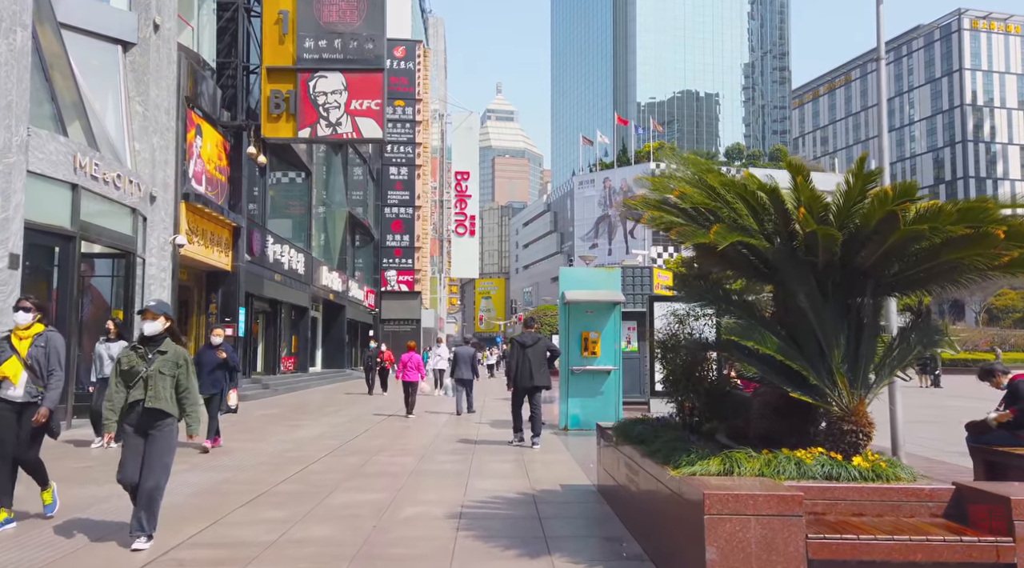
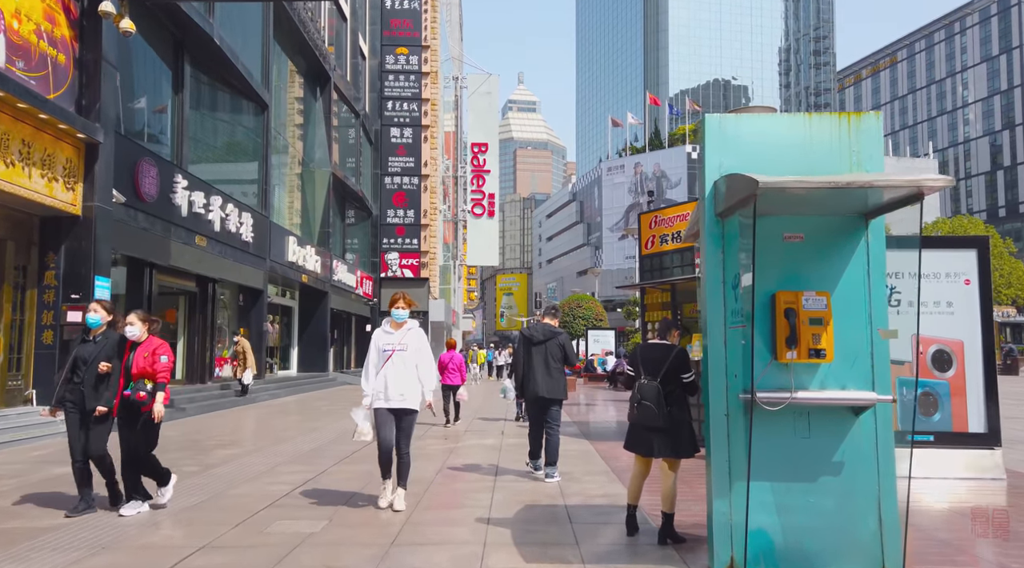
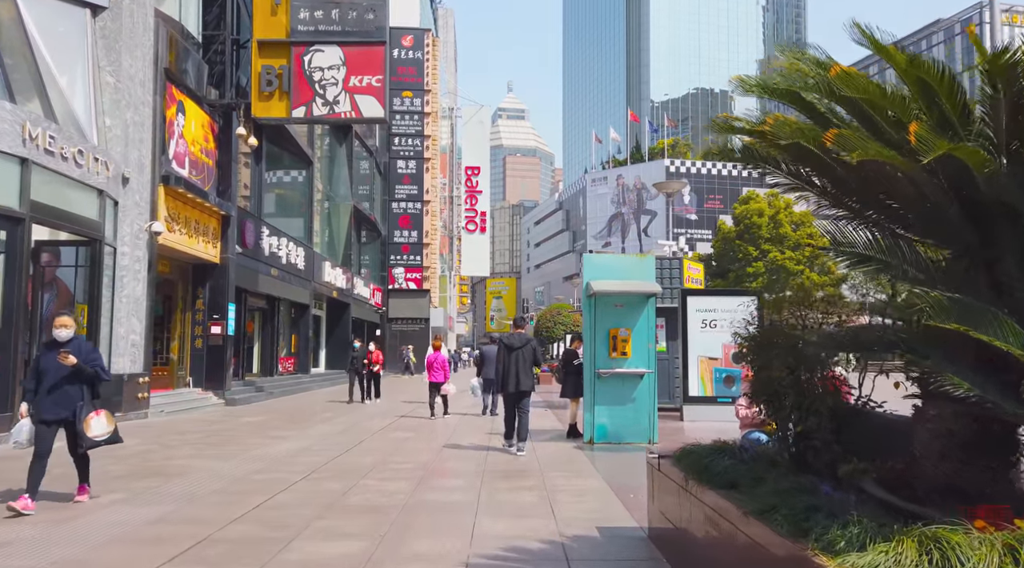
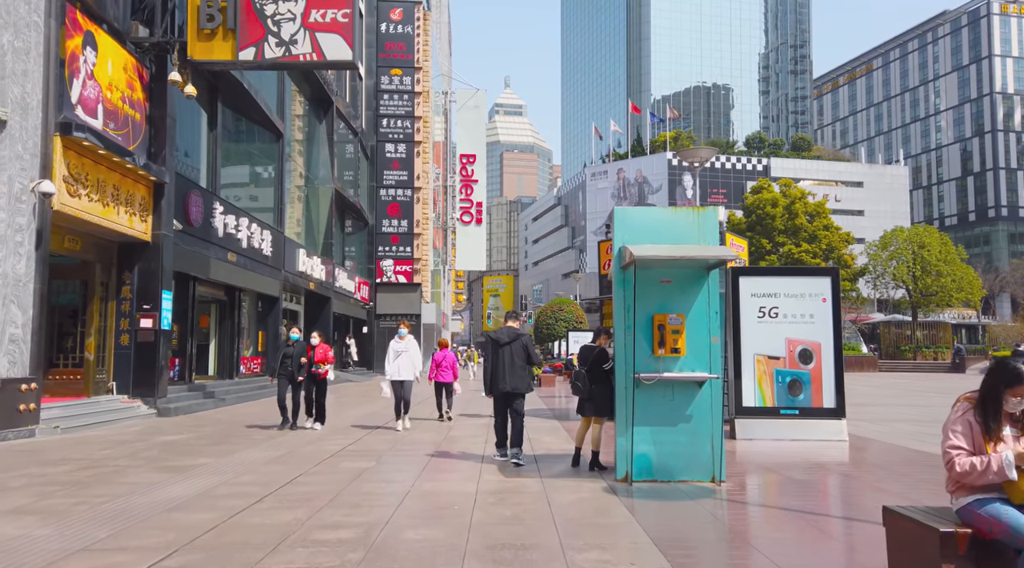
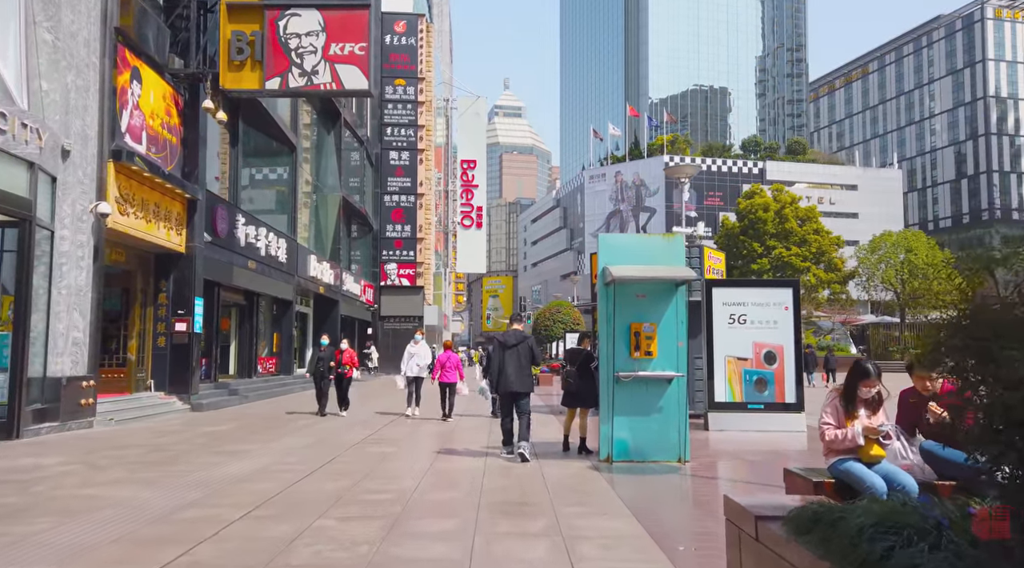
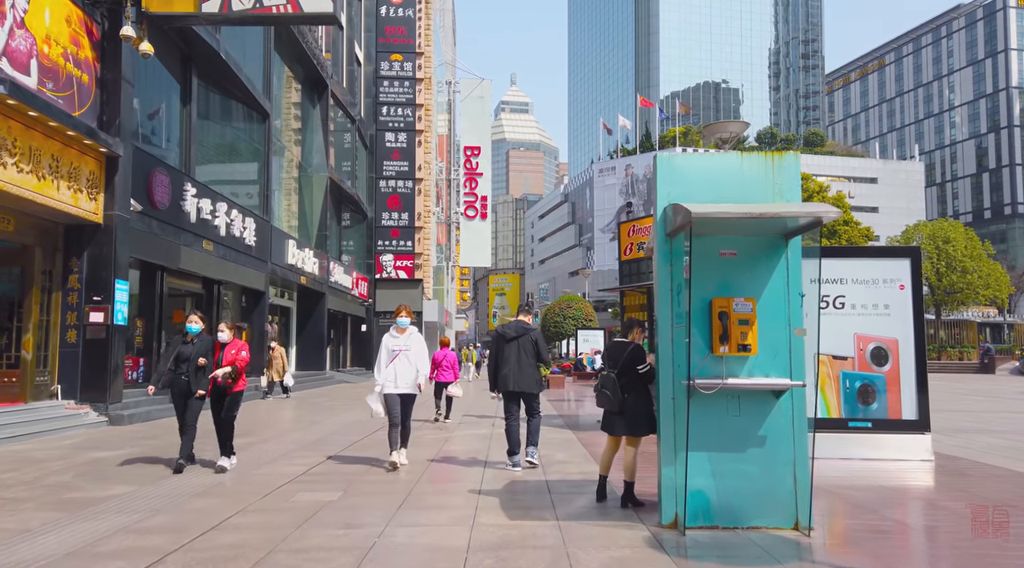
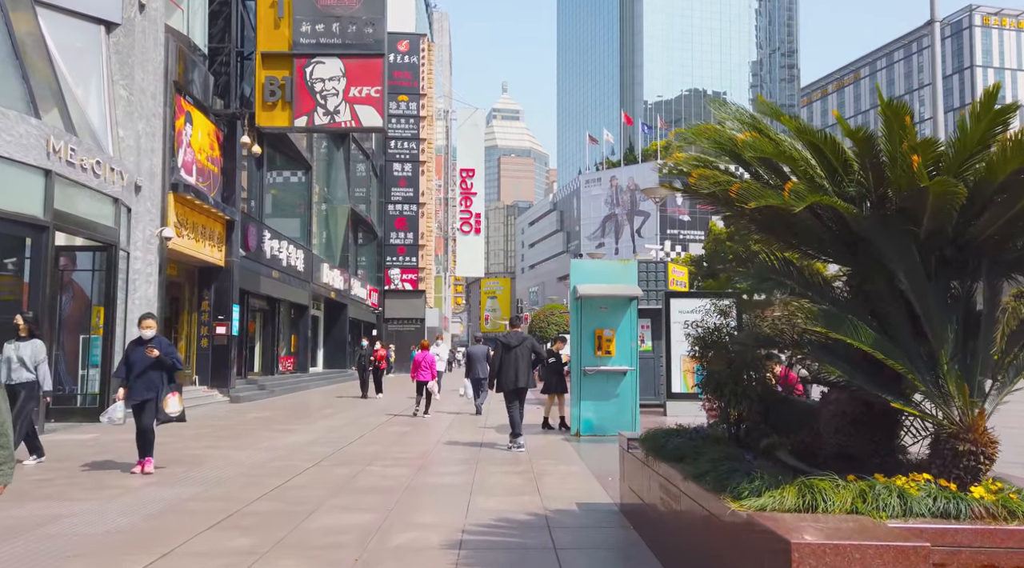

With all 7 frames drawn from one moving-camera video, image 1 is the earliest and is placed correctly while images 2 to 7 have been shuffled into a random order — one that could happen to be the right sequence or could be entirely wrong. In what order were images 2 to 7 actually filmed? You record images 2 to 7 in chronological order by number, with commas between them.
7, 3, 5, 4, 6, 2
